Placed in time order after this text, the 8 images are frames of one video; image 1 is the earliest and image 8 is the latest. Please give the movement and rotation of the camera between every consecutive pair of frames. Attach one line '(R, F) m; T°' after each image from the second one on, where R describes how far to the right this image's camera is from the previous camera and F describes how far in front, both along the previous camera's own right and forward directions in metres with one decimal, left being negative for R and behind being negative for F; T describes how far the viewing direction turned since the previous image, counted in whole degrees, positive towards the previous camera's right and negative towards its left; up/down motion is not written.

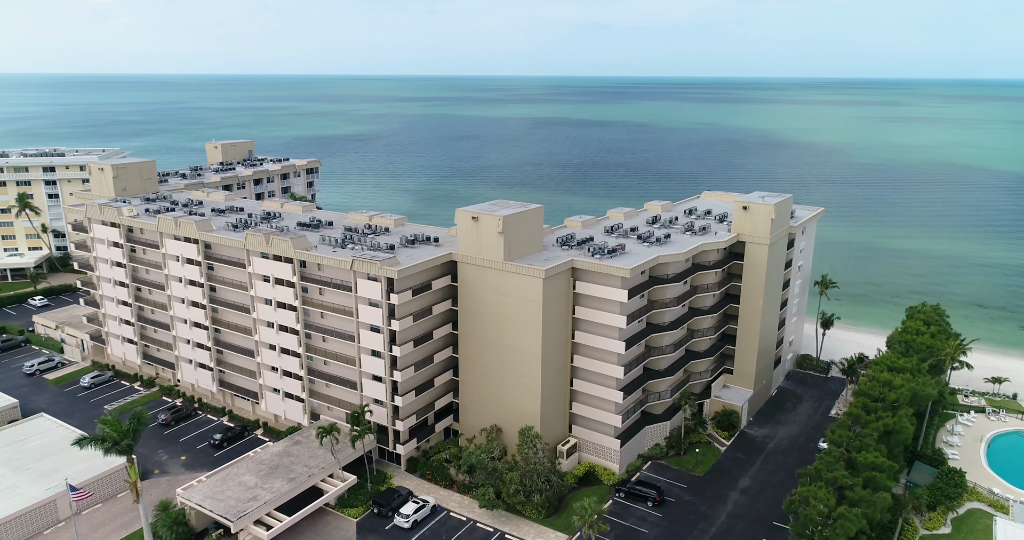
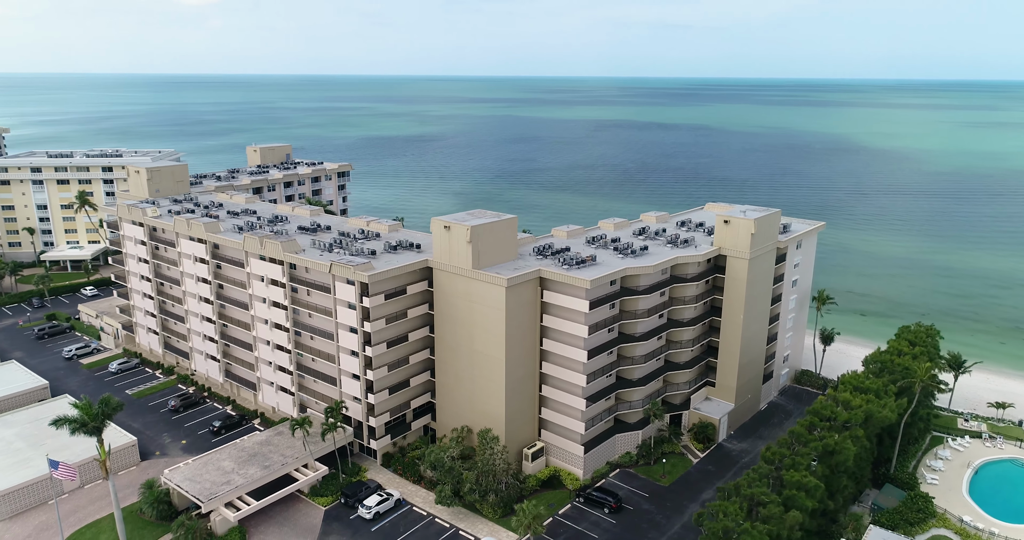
(+6.7, -1.4) m; -6°
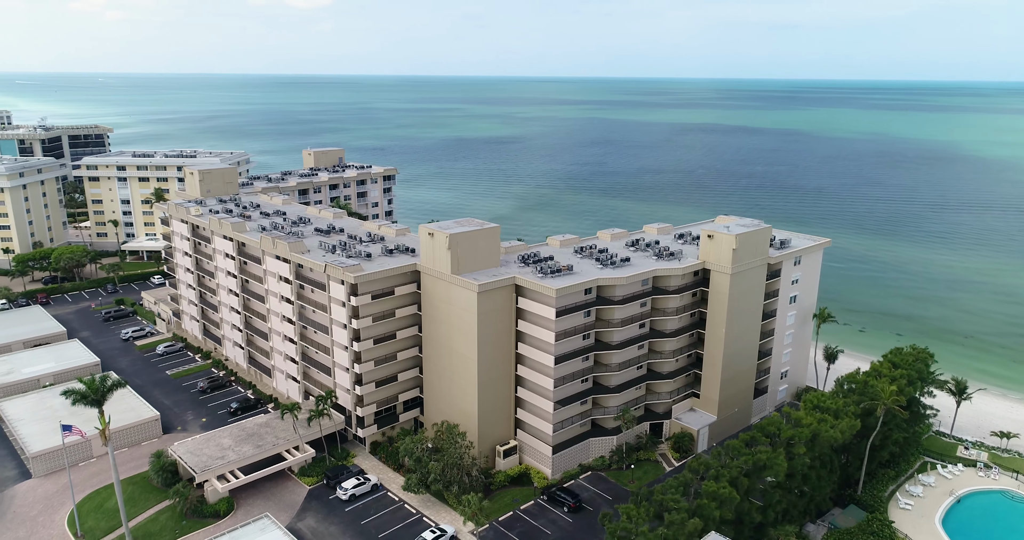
(+7.9, -2.2) m; -7°
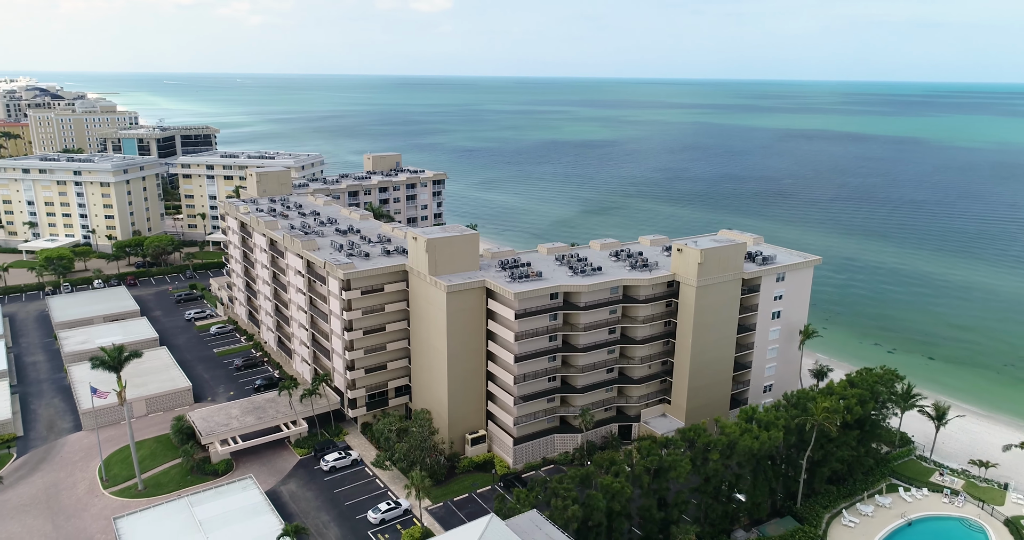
(+10.3, -3.6) m; -9°
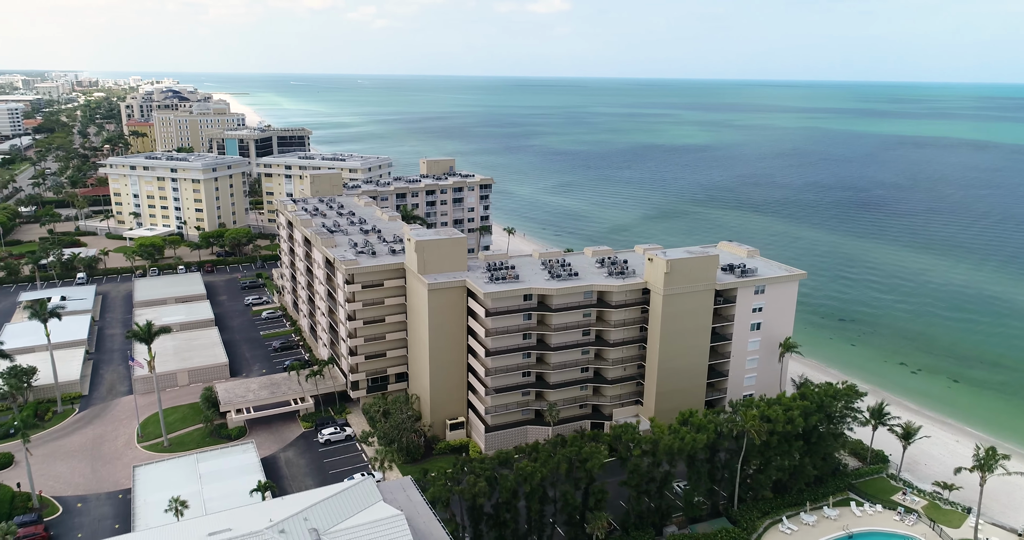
(+10.5, -4.0) m; -8°
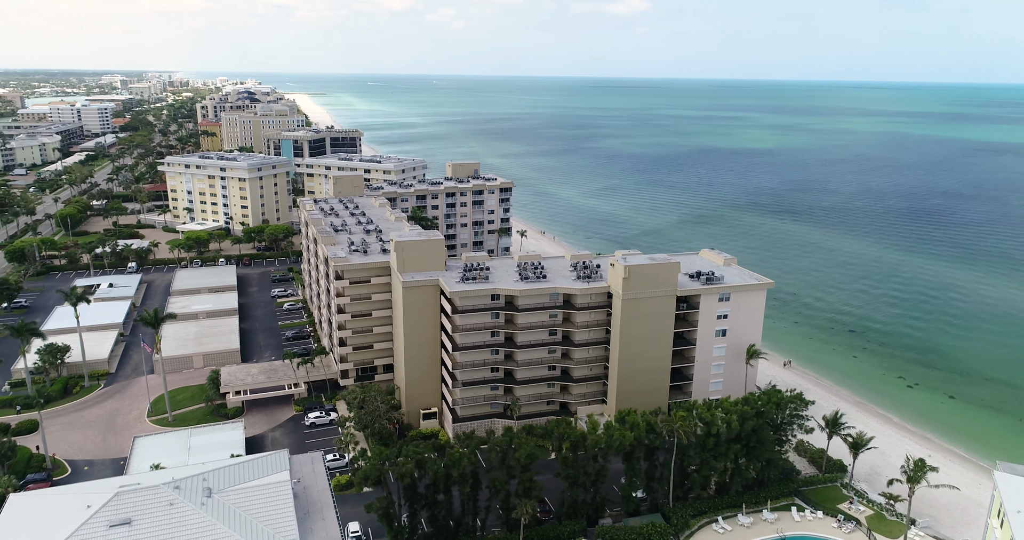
(+8.8, -3.0) m; -6°
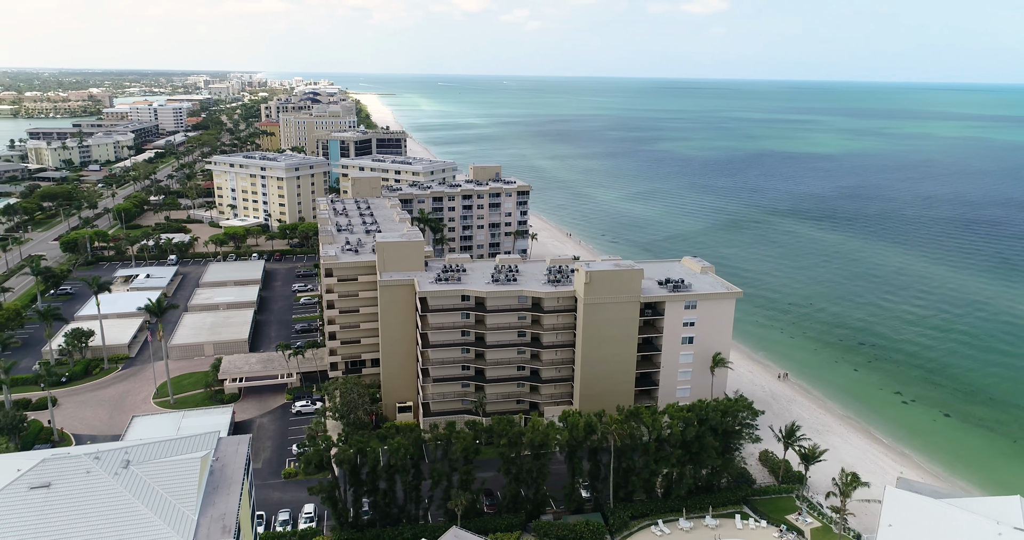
(+8.8, -1.9) m; -5°
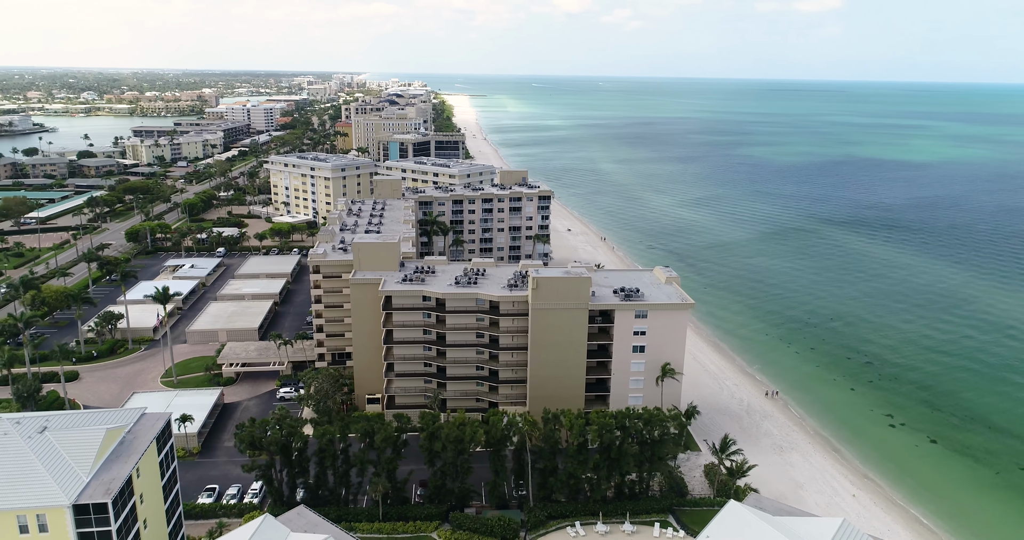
(+12.5, -1.7) m; -7°
